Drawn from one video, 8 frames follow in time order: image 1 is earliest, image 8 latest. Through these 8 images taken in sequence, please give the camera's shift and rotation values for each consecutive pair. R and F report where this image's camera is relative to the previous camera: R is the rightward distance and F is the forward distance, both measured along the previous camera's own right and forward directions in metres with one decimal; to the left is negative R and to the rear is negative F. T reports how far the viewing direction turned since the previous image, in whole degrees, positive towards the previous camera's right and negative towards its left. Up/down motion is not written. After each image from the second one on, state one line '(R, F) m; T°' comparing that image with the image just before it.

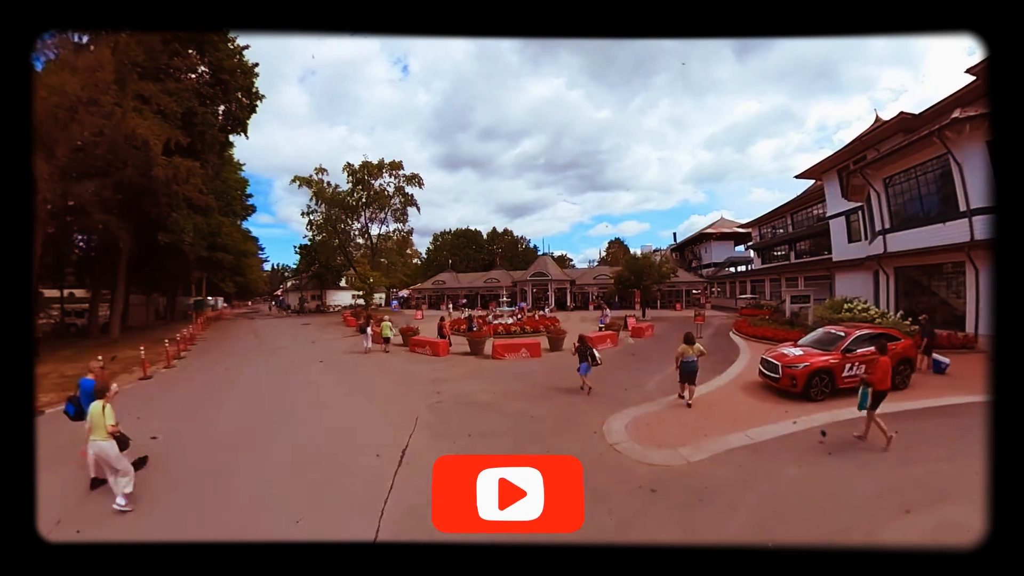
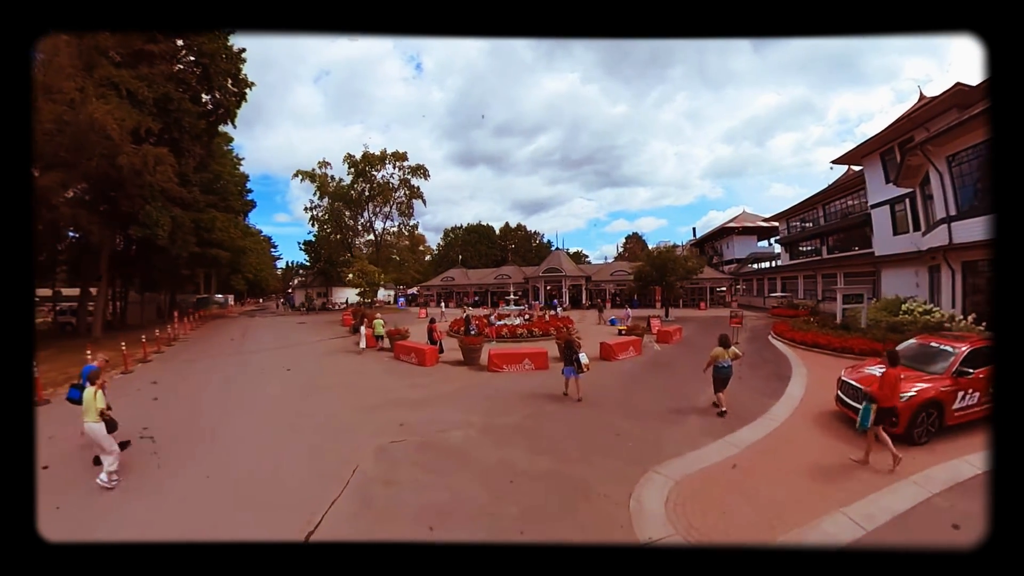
(+0.3, +2.1) m; -2°
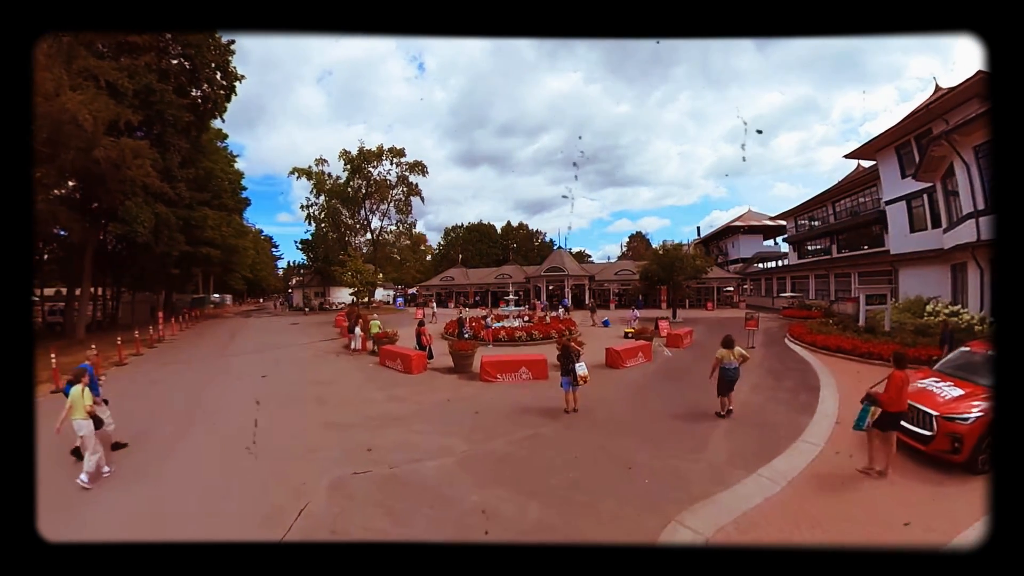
(+0.1, +1.0) m; 0°
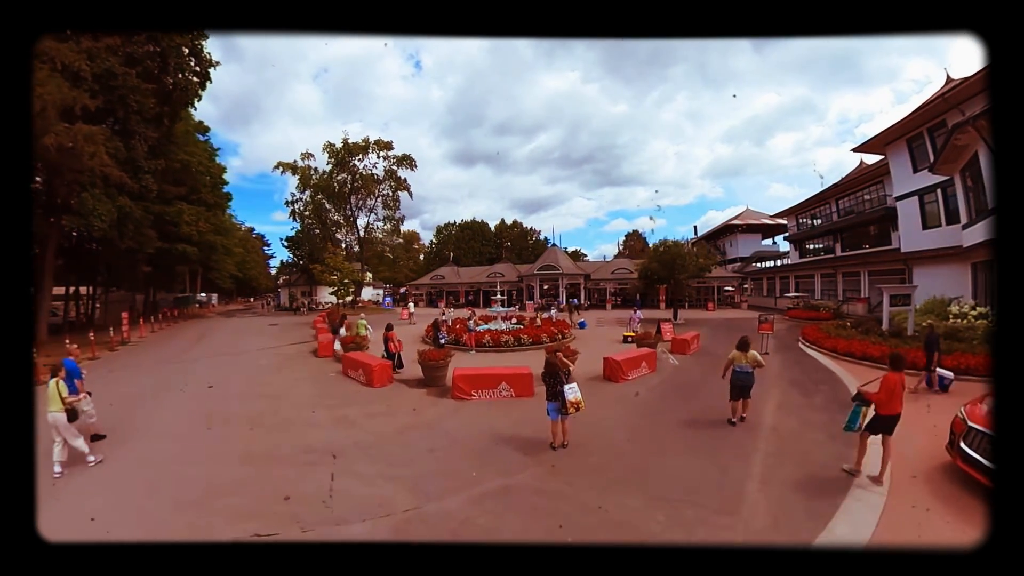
(+0.2, +1.3) m; 0°
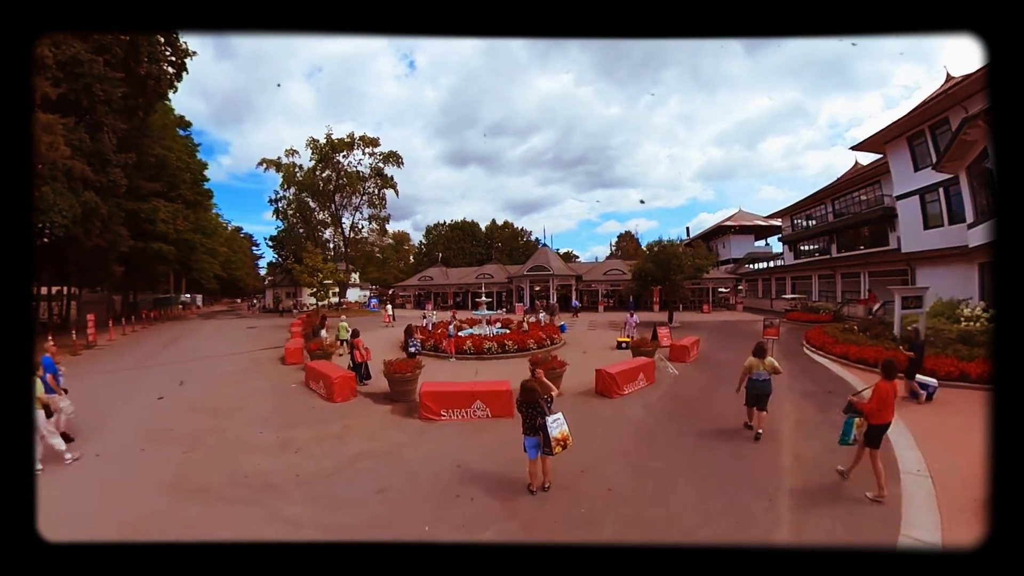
(+0.1, +0.9) m; +1°
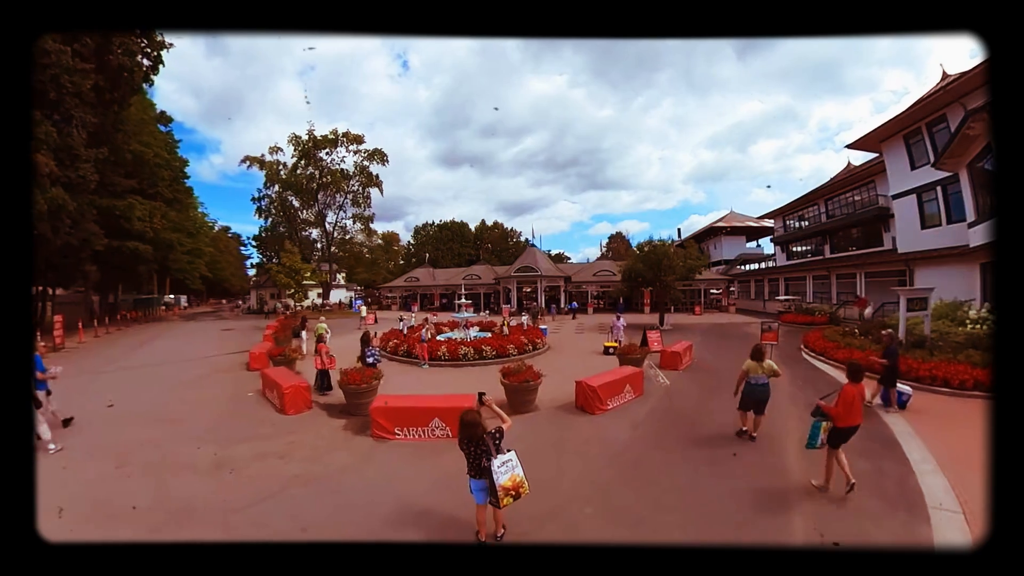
(+0.2, +0.8) m; +1°
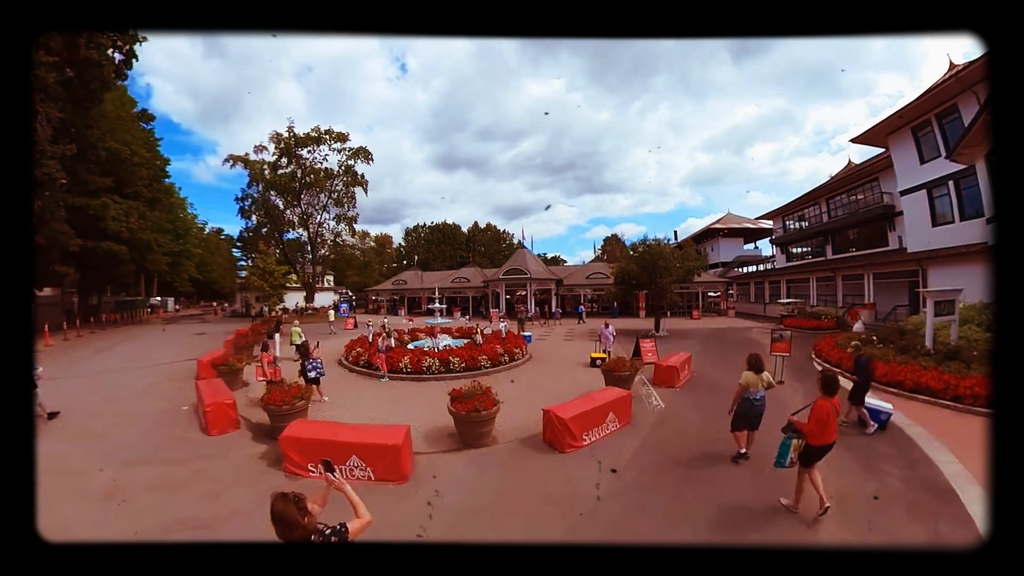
(+0.4, +1.2) m; 0°
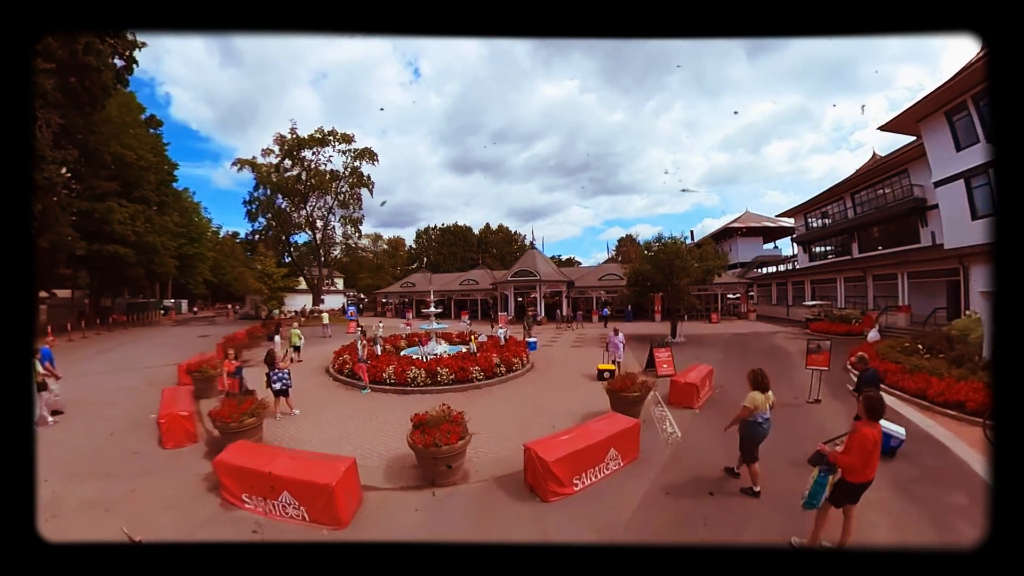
(+0.2, +1.0) m; -2°
